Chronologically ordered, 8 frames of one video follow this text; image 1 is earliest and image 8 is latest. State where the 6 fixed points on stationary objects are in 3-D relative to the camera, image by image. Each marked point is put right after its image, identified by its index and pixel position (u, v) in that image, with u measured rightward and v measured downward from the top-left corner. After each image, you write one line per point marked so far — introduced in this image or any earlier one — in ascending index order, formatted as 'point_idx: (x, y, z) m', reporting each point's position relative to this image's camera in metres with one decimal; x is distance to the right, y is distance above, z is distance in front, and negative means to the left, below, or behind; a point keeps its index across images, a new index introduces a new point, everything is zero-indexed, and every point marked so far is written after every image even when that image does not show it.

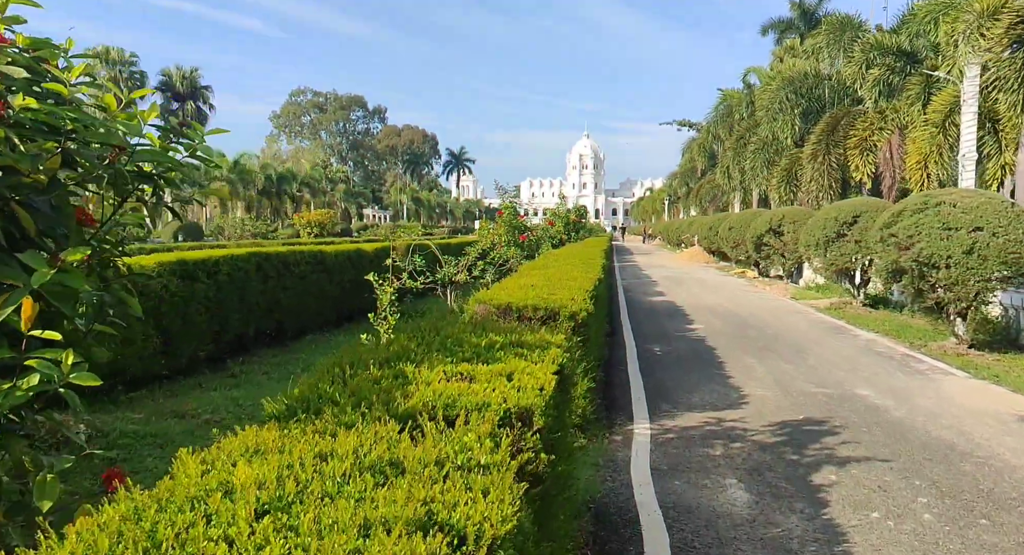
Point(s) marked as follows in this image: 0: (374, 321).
0: (-1.3, -0.4, +7.6) m
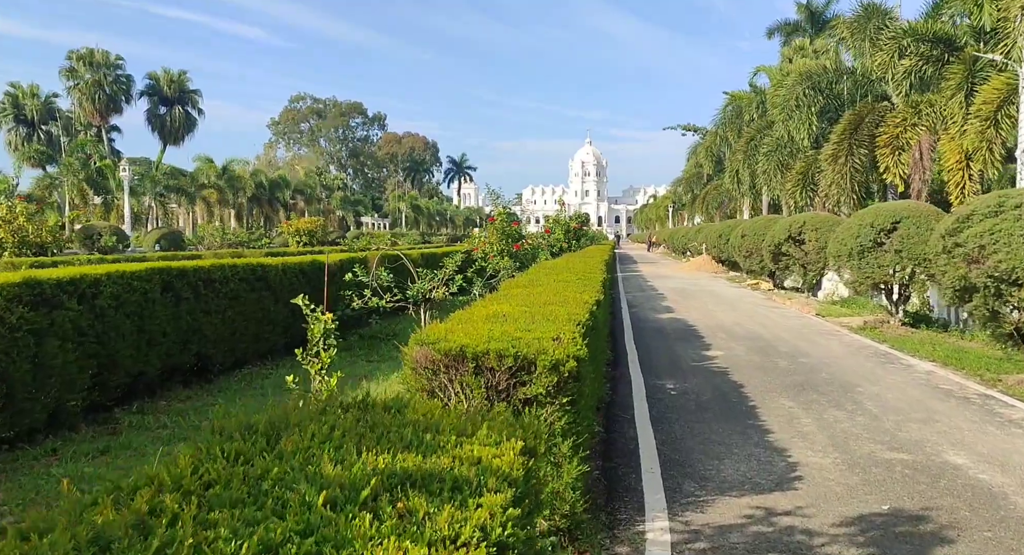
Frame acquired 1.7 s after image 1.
0: (-1.6, -0.6, +5.8) m
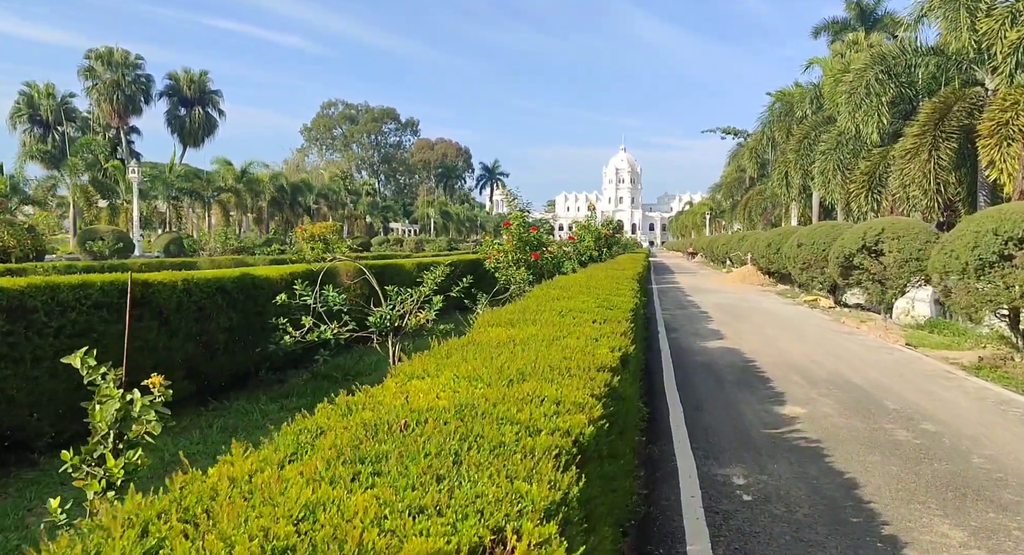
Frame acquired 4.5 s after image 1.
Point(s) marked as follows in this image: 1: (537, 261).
0: (-1.8, -0.8, +3.2) m
1: (+0.6, +0.3, +16.5) m
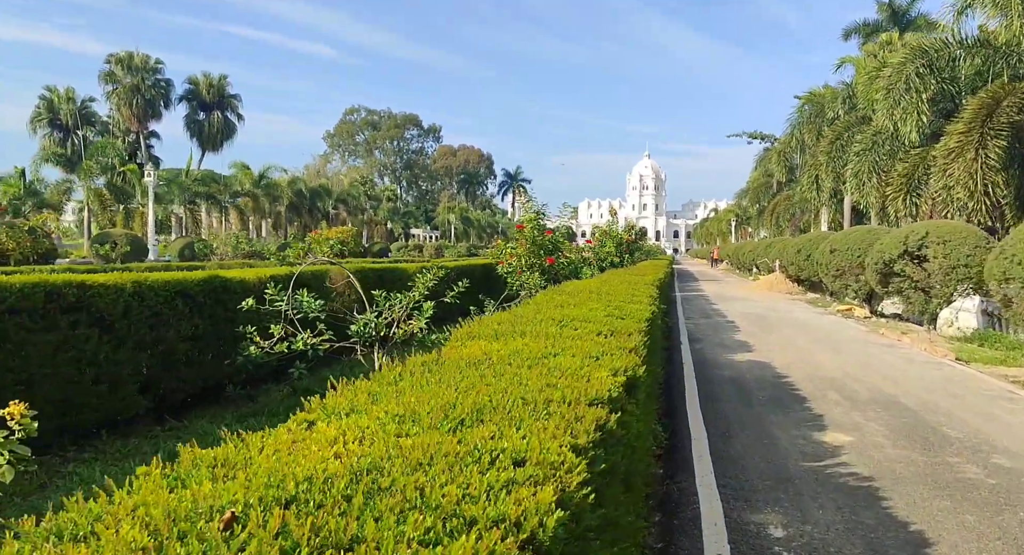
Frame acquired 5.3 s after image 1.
0: (-1.9, -0.7, +2.3) m
1: (+0.8, +0.2, +15.6) m
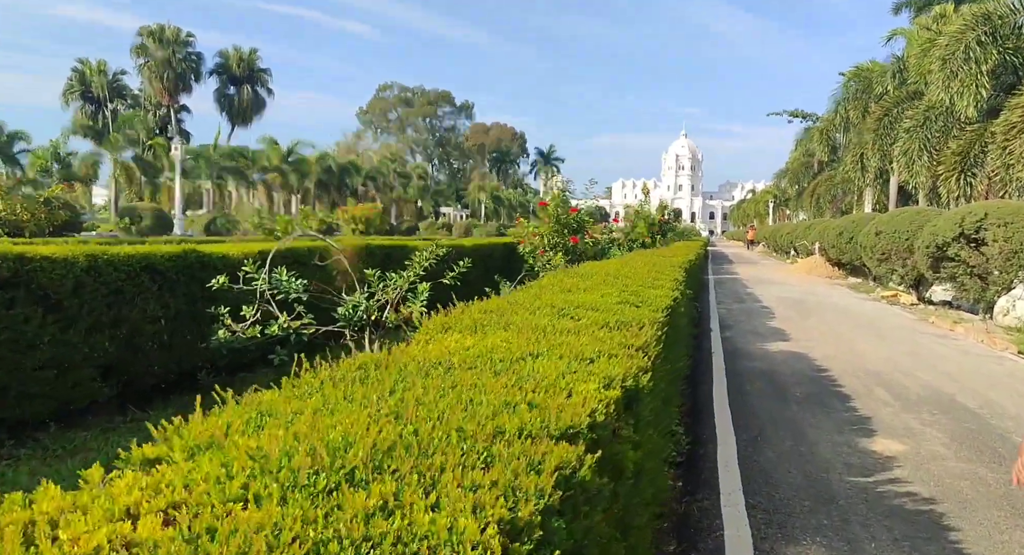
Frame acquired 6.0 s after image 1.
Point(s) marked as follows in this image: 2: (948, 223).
0: (-2.0, -0.7, +1.7) m
1: (+1.3, +0.6, +14.8) m
2: (+6.9, +0.9, +12.4) m
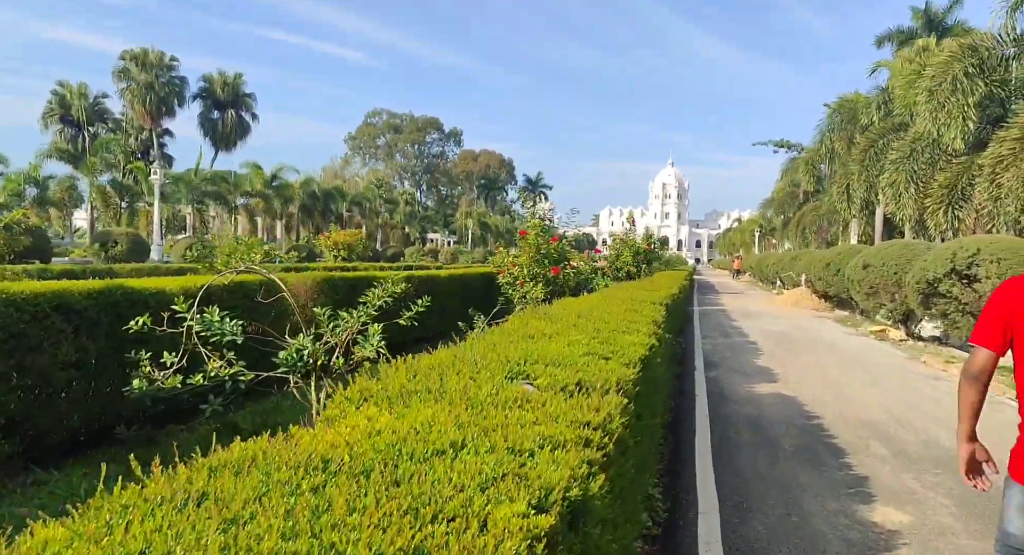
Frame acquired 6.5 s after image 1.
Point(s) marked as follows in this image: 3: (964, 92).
0: (-2.2, -0.8, +1.1) m
1: (+0.9, 0.0, +14.3) m
2: (+6.6, +0.3, +12.0) m
3: (+8.8, +3.6, +15.1) m
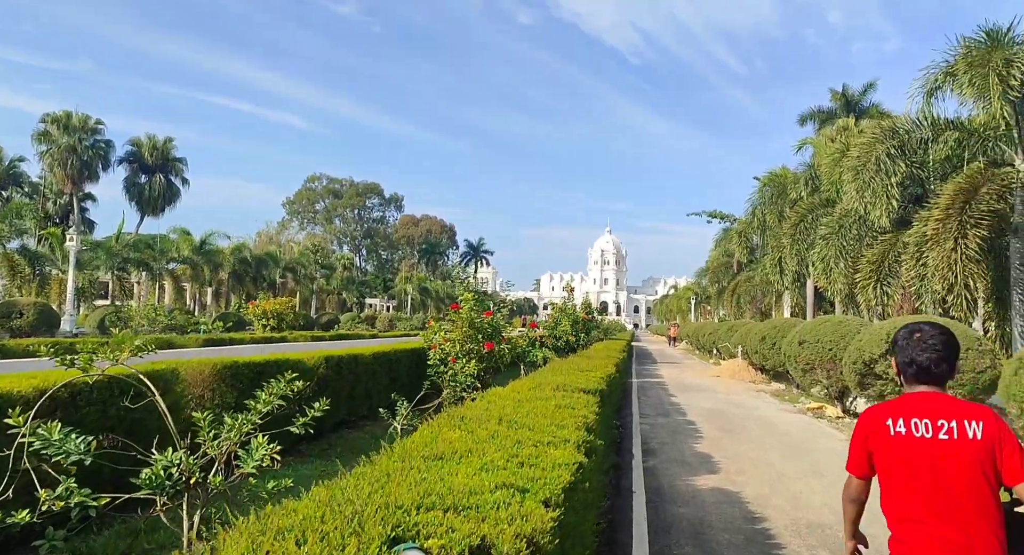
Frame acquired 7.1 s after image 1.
0: (-2.4, -1.1, +0.3) m
1: (-0.4, -1.4, +13.7) m
2: (+5.5, -0.9, +11.9) m
3: (+7.5, +2.1, +15.4) m
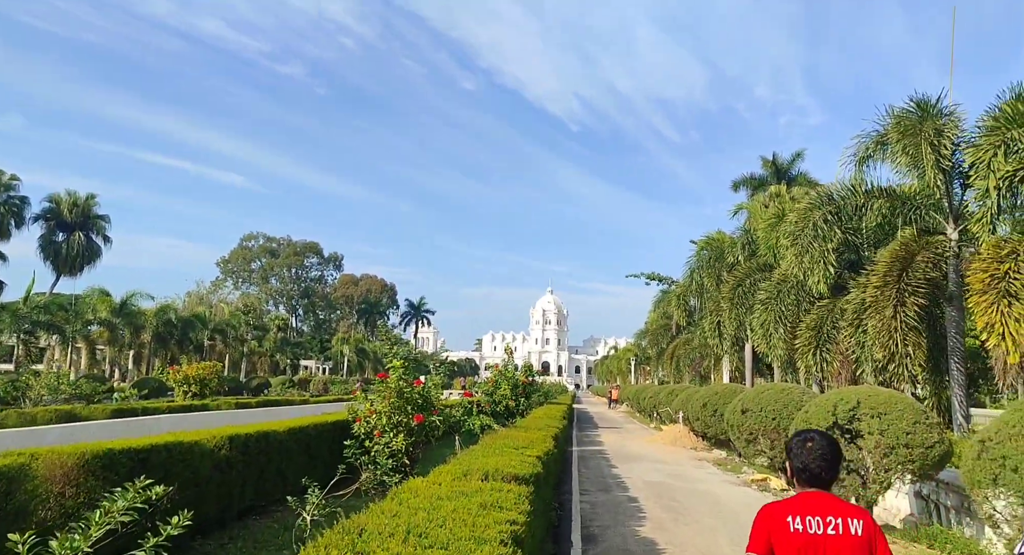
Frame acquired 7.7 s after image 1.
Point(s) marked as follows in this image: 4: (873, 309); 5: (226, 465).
0: (-2.6, -1.2, -0.8) m
1: (-1.5, -2.5, +12.7) m
2: (+4.5, -2.0, +11.4) m
3: (+6.2, +0.8, +15.3) m
4: (+6.2, -0.5, +13.2) m
5: (-3.4, -2.3, +9.4) m
